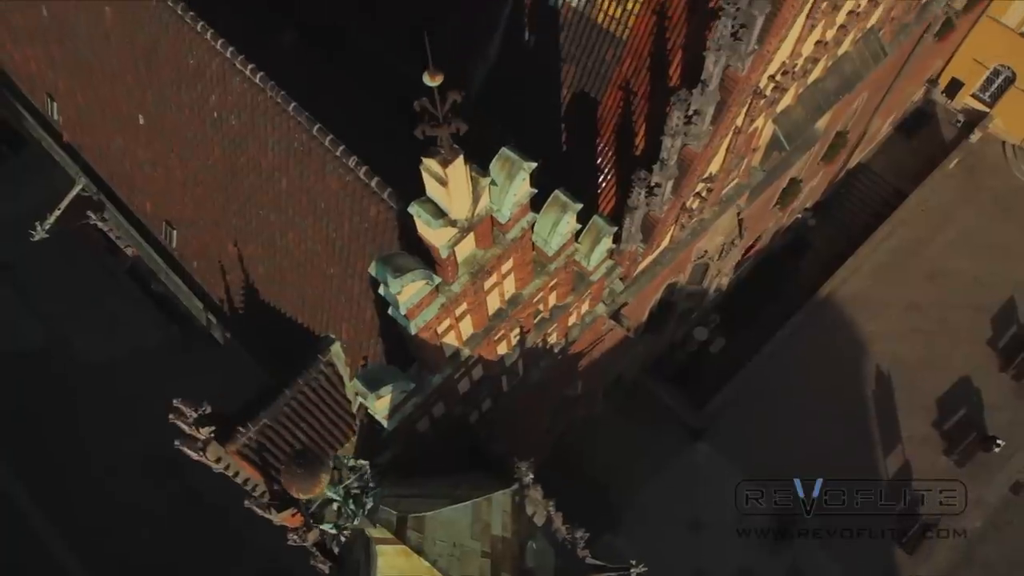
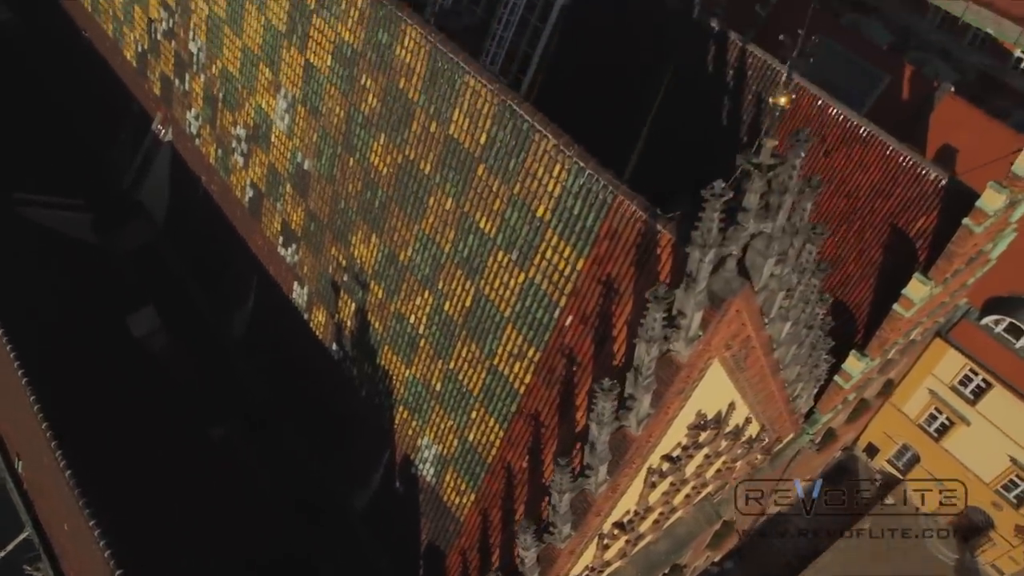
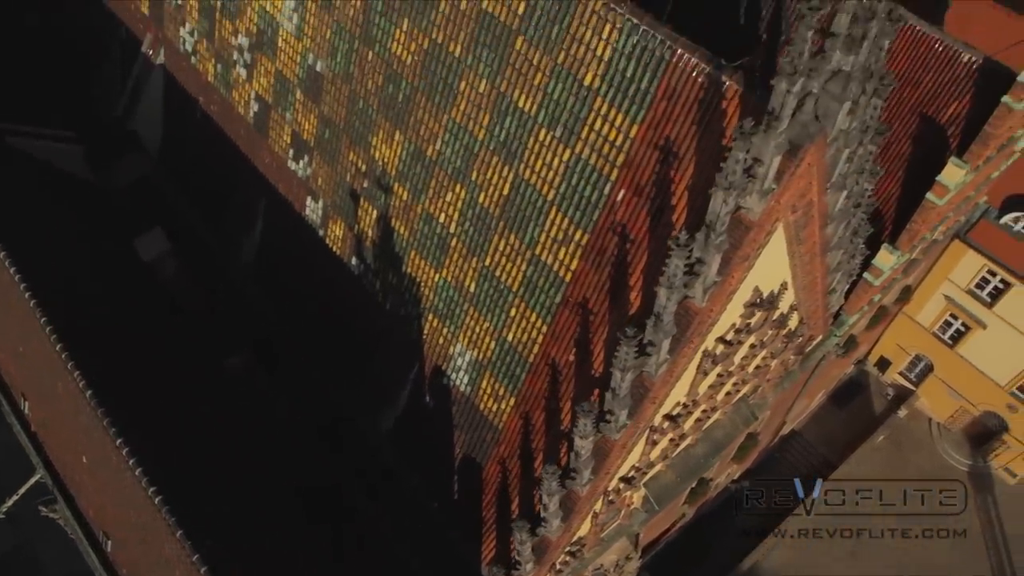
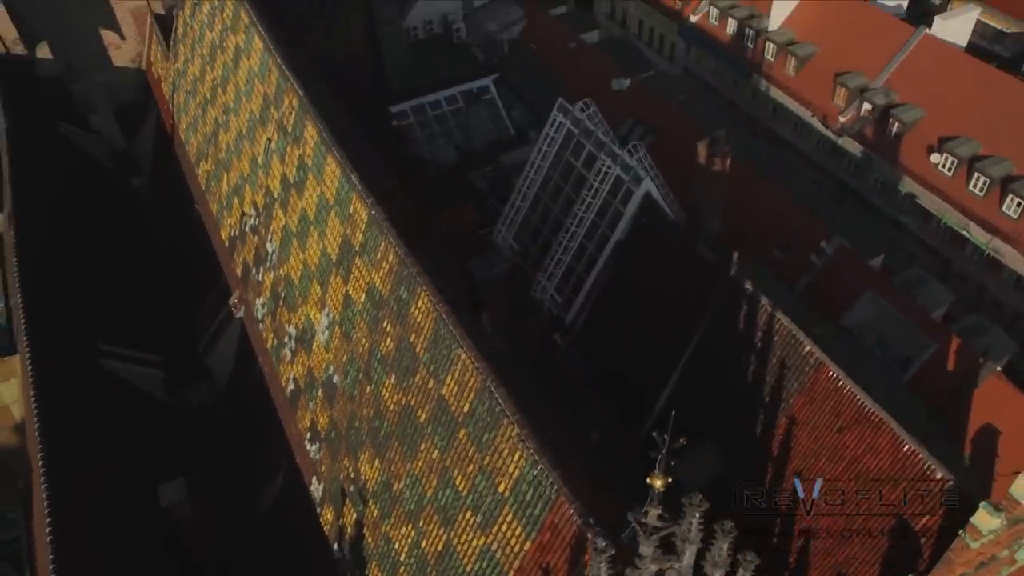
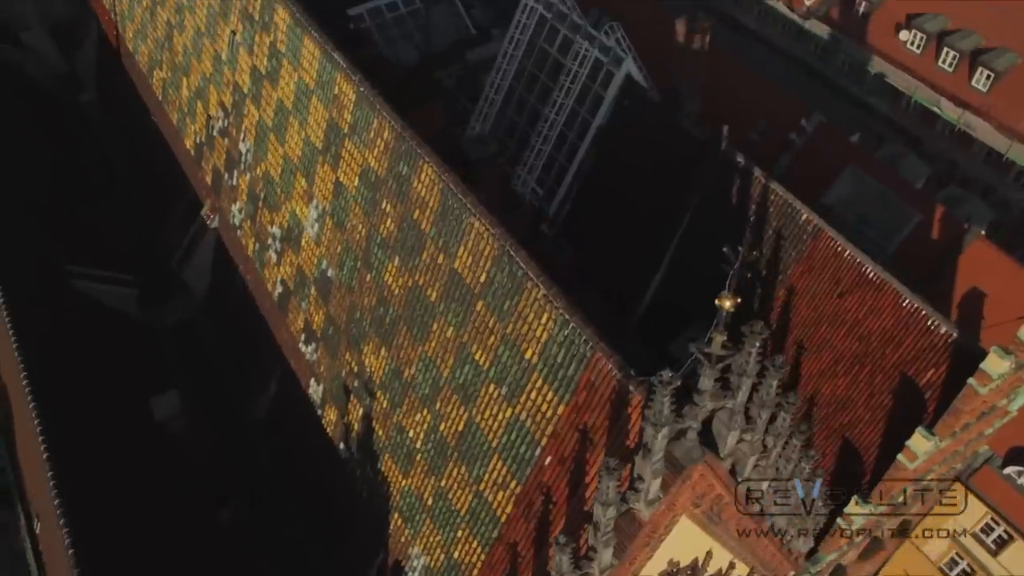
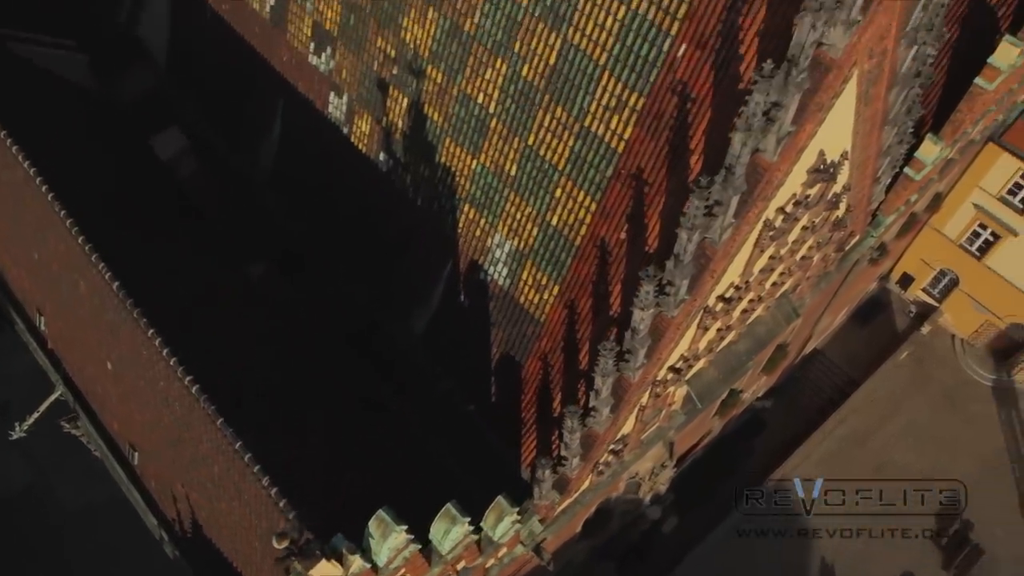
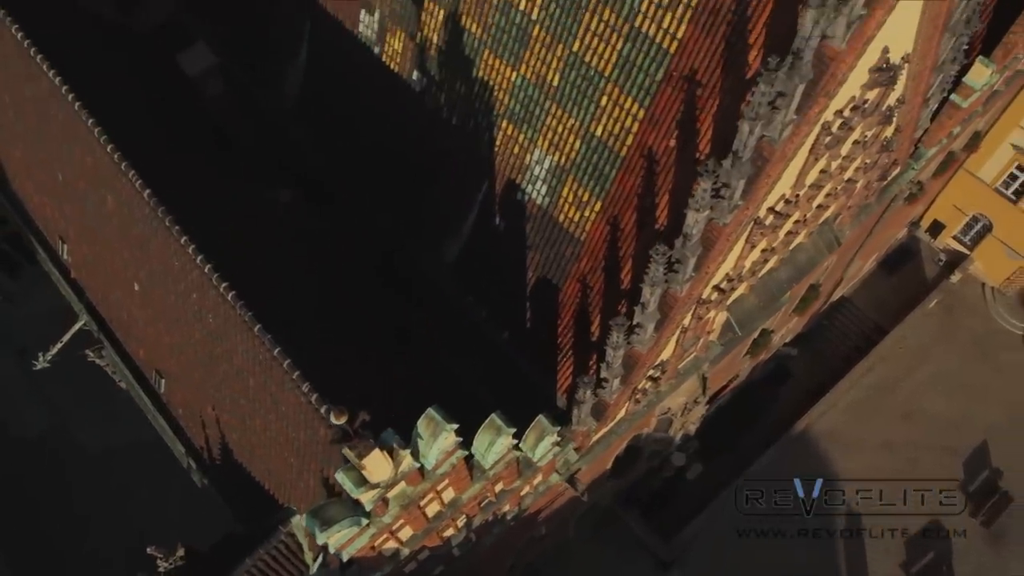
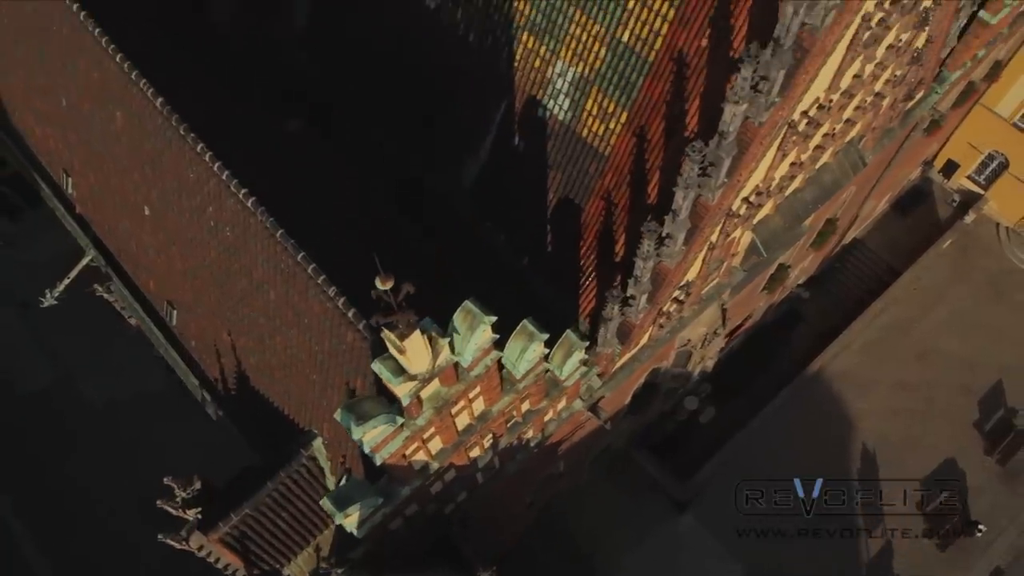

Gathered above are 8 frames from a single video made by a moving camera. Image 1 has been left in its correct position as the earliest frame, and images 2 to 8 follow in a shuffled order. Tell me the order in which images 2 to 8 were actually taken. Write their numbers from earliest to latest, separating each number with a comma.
8, 7, 6, 3, 2, 5, 4
